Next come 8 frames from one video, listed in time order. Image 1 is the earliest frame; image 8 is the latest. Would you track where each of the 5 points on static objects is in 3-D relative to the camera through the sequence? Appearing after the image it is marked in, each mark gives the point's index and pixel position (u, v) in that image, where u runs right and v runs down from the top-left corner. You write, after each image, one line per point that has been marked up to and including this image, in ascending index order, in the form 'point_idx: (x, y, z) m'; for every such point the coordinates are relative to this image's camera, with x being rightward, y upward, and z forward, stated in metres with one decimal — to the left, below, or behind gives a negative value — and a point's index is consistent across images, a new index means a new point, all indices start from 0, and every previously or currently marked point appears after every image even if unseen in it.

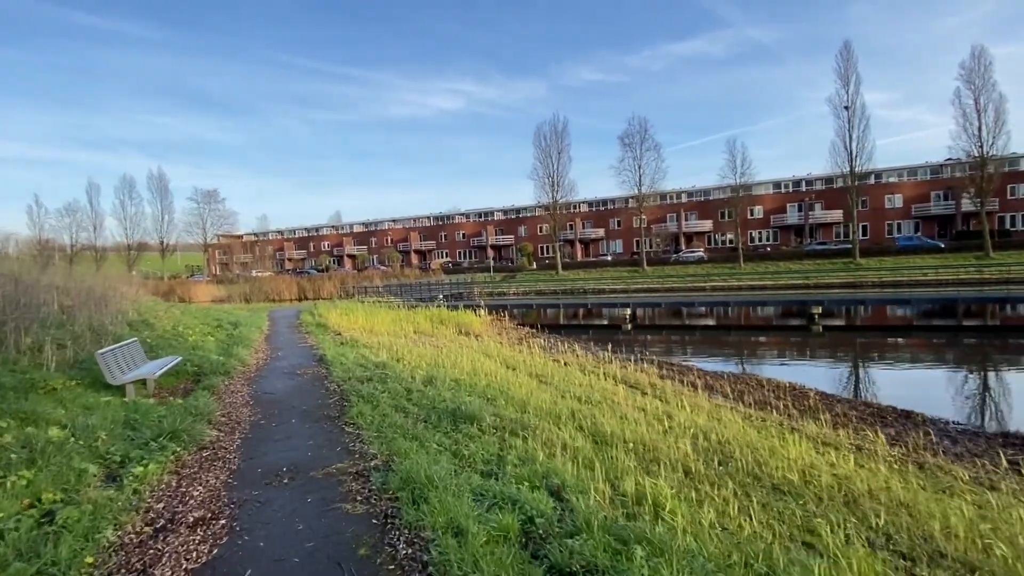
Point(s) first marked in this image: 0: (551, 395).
0: (+0.7, -1.9, +9.5) m
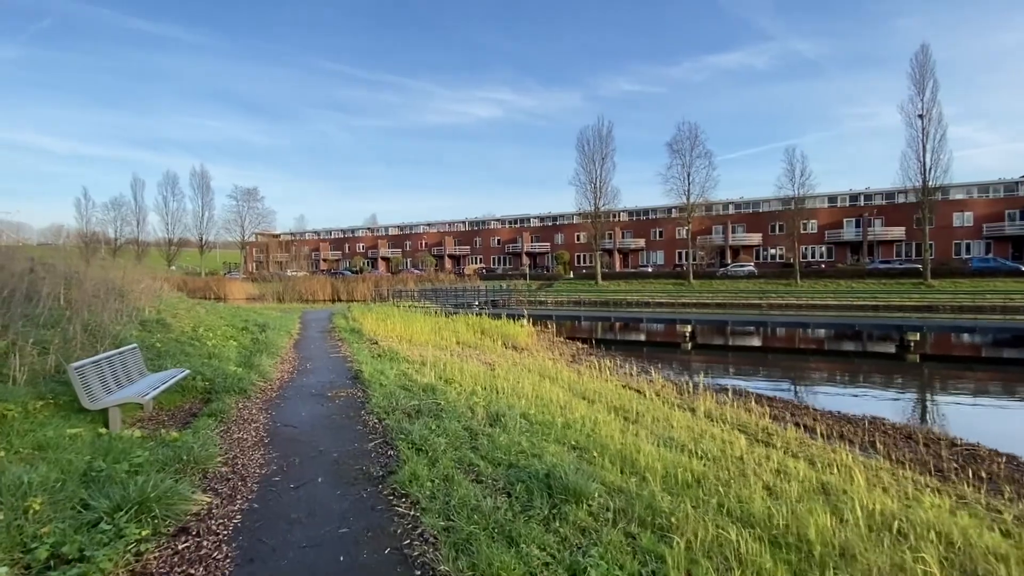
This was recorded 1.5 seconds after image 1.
0: (+1.9, -2.1, +7.2) m
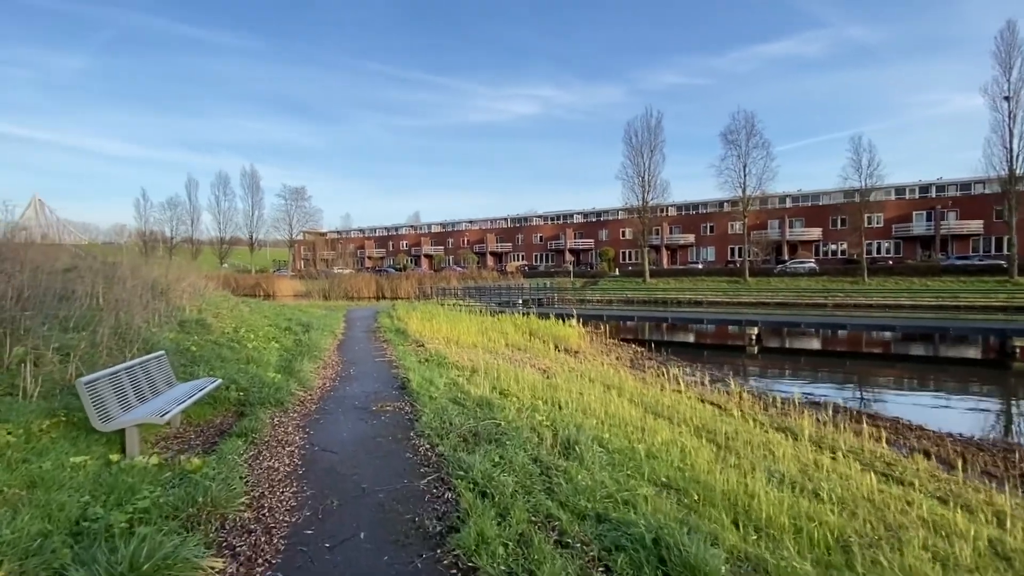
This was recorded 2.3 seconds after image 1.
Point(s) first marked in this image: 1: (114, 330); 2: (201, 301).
0: (+2.8, -2.2, +5.9) m
1: (-6.6, -0.7, +8.9) m
2: (-9.5, -0.4, +16.5) m
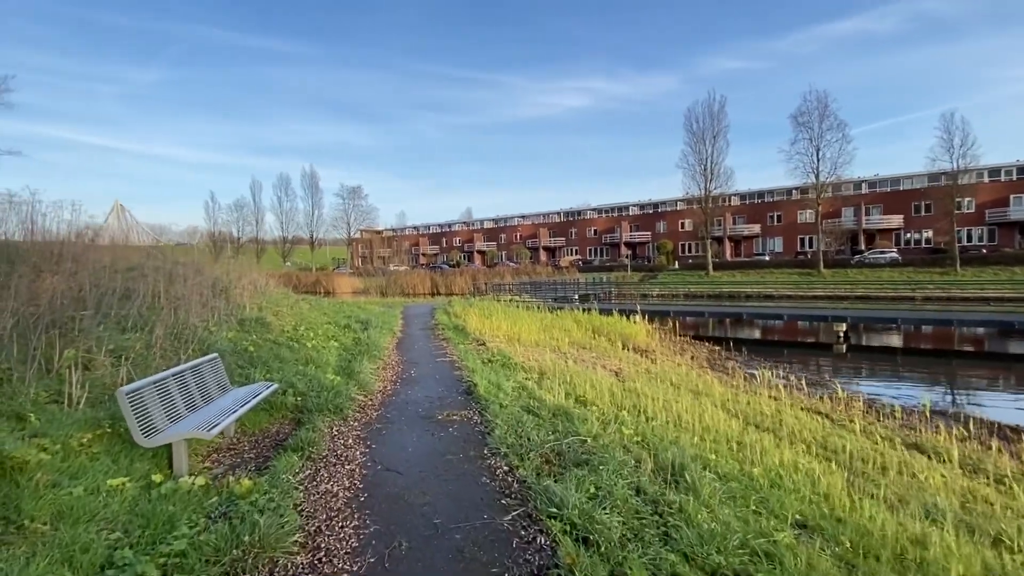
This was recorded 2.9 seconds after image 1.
0: (+3.6, -2.1, +4.6) m
1: (-5.4, -0.7, +8.6) m
2: (-7.6, -0.3, +16.4) m
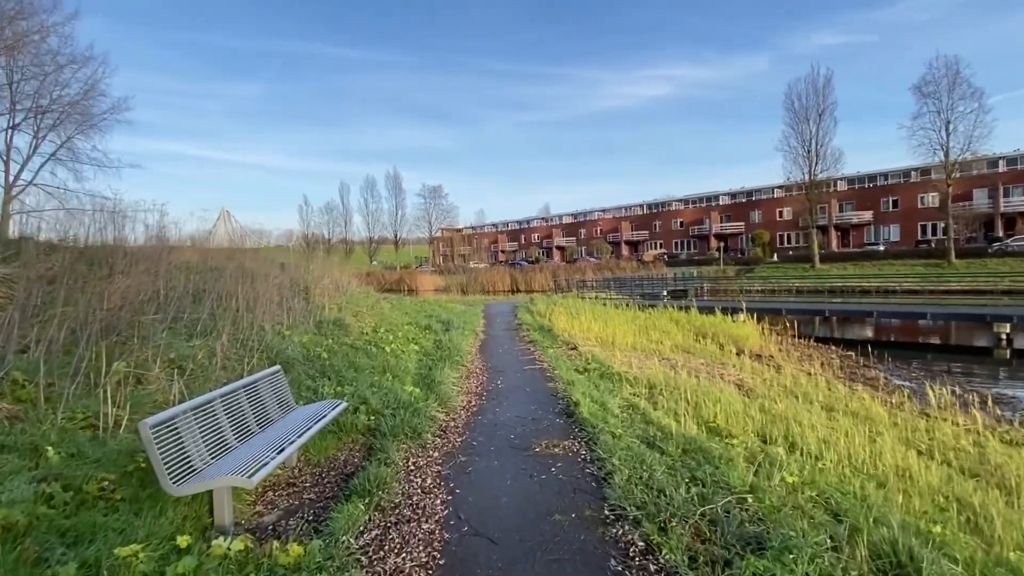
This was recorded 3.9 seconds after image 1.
0: (+4.4, -2.0, +2.6) m
1: (-3.9, -0.7, +7.8) m
2: (-5.0, -0.3, +15.9) m
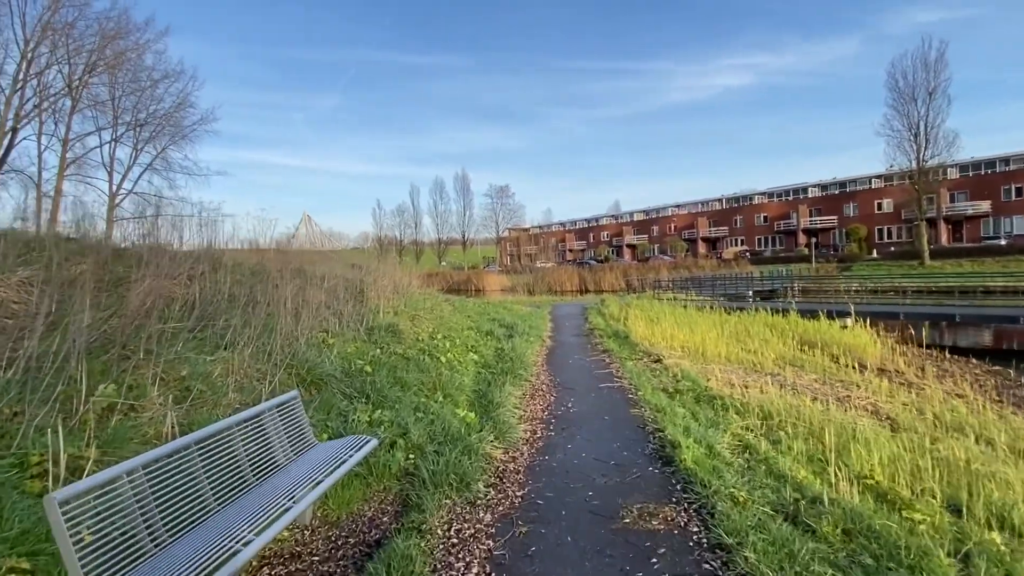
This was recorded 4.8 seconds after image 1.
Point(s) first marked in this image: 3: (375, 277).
0: (+4.6, -2.1, +0.6) m
1: (-3.0, -0.7, +6.8) m
2: (-3.1, -0.3, +14.9) m
3: (-3.6, +0.3, +14.5) m
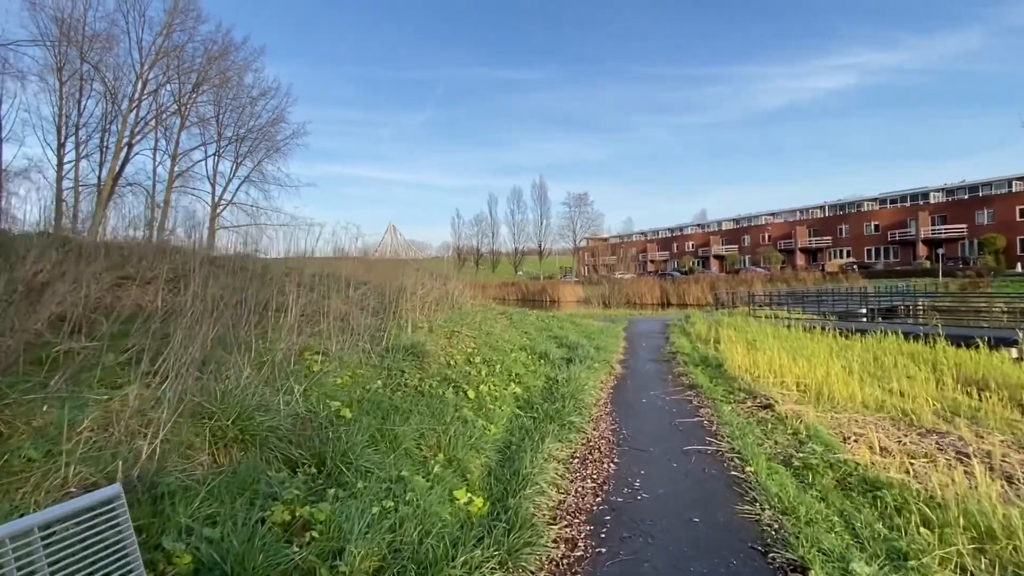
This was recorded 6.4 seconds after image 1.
0: (+3.9, -2.2, -2.4) m
1: (-2.7, -0.8, +4.8) m
2: (-1.6, -0.6, +12.9) m
3: (-2.2, +0.1, +12.6) m
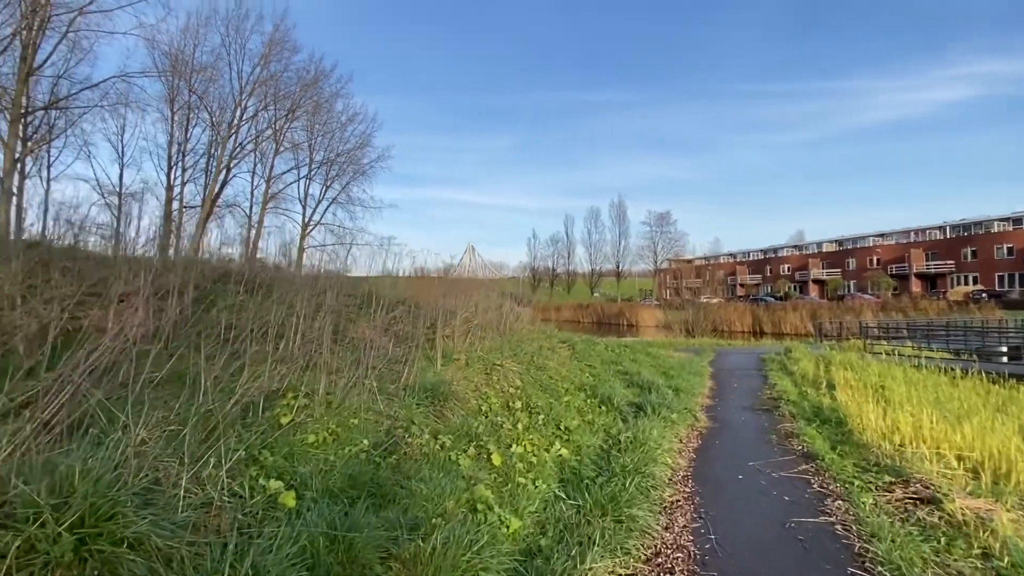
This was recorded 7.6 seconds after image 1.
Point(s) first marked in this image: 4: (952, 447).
0: (+2.9, -2.1, -4.8) m
1: (-2.6, -1.0, +3.4) m
2: (-0.3, -1.1, +11.2) m
3: (-1.0, -0.4, +11.0) m
4: (+5.8, -2.0, +7.1) m
